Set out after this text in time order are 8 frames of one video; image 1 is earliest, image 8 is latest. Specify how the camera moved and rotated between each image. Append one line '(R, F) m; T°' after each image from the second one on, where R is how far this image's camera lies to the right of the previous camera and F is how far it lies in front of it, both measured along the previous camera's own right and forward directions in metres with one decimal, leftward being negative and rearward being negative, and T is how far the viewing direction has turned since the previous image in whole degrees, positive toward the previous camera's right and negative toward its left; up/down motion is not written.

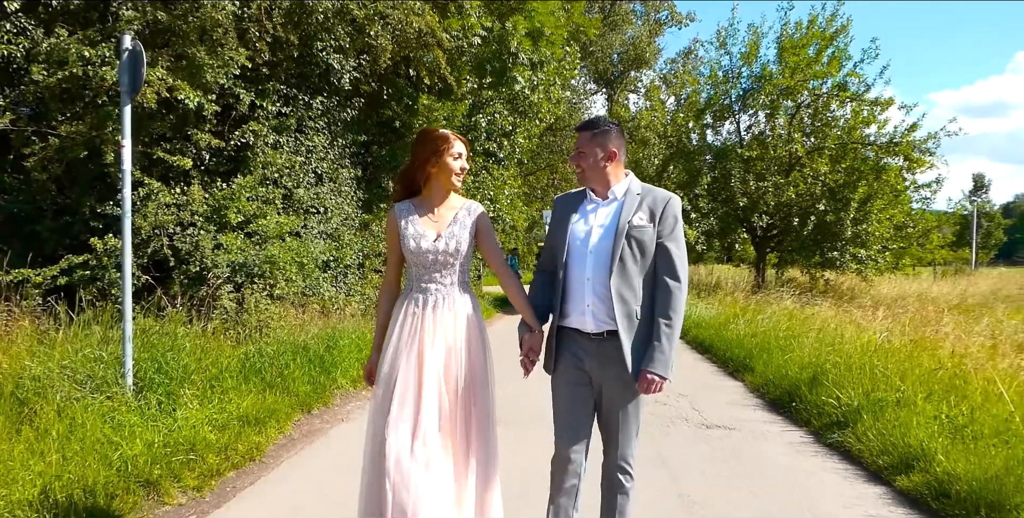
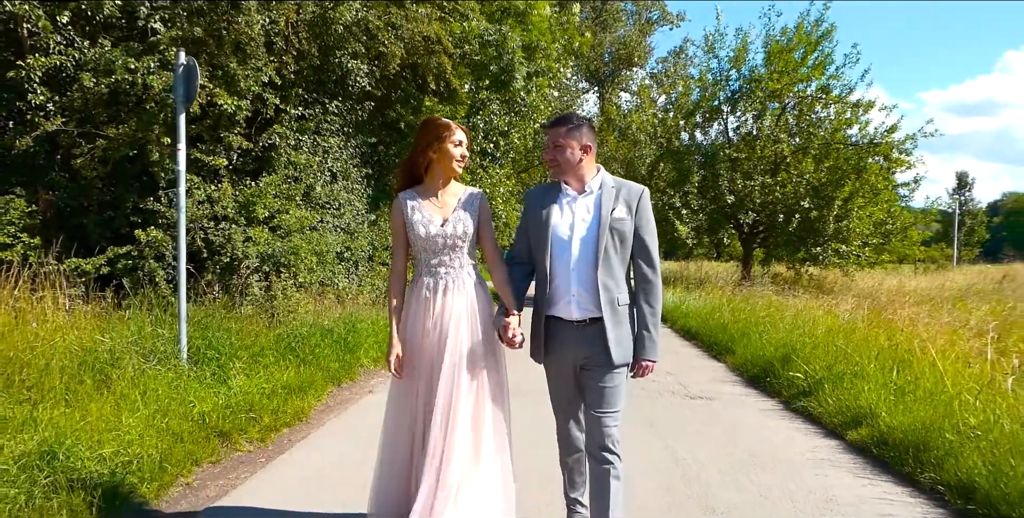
(-0.2, -0.9) m; +1°
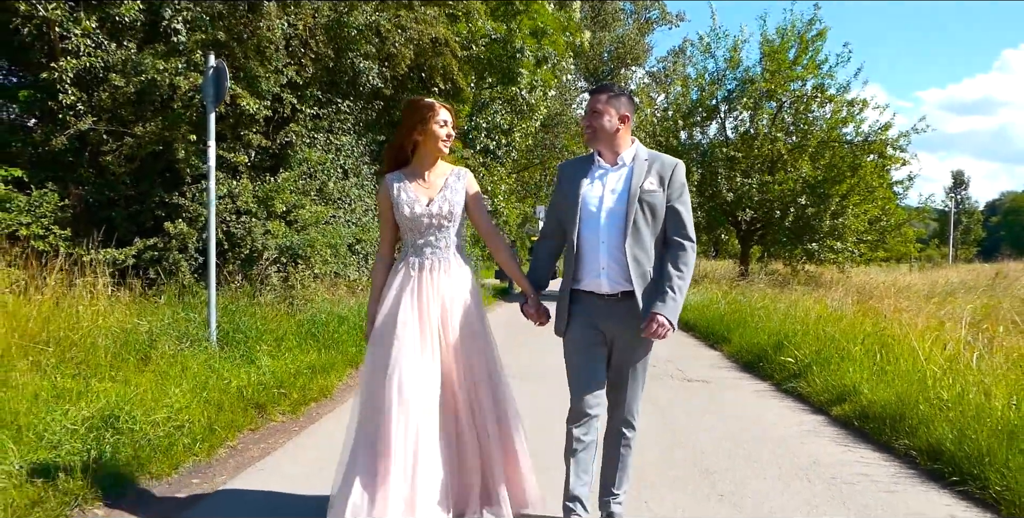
(-0.1, -0.5) m; 0°
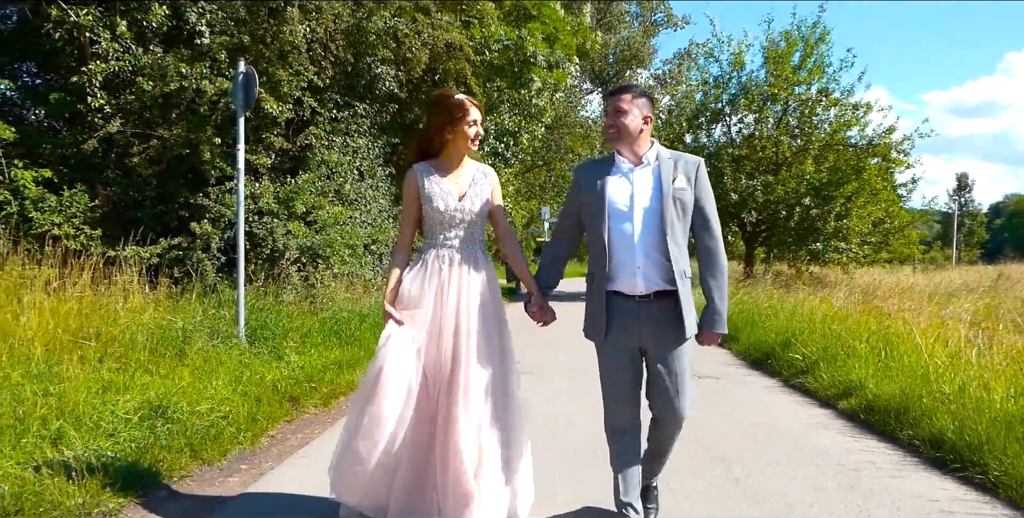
(-0.1, -0.3) m; 0°
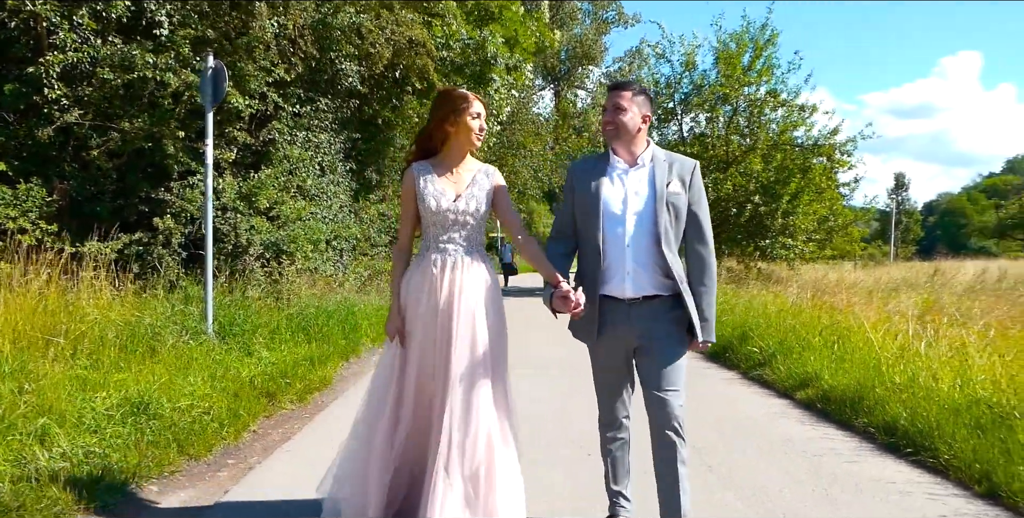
(-0.2, -0.2) m; +4°
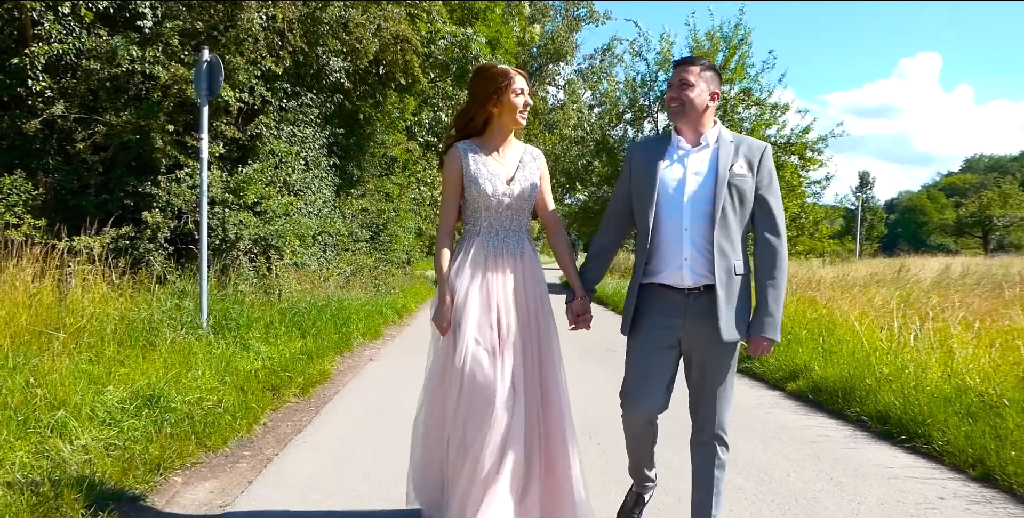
(-0.3, -0.1) m; +2°
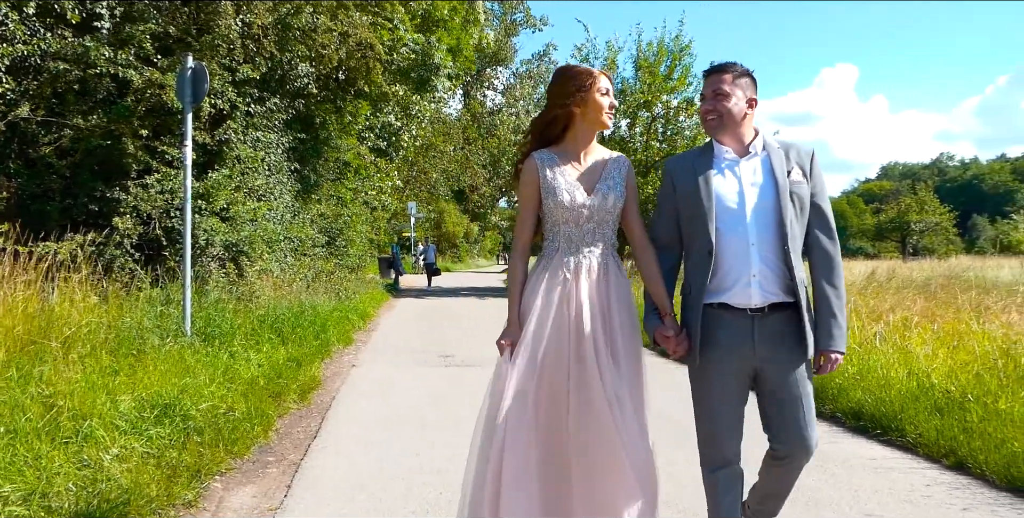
(-0.5, -0.2) m; +5°
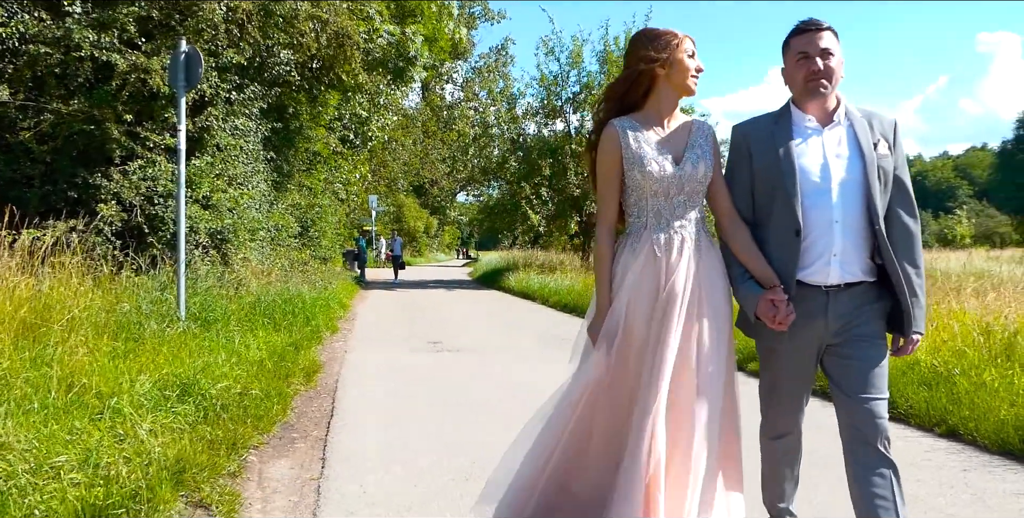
(-0.4, -0.1) m; +3°
